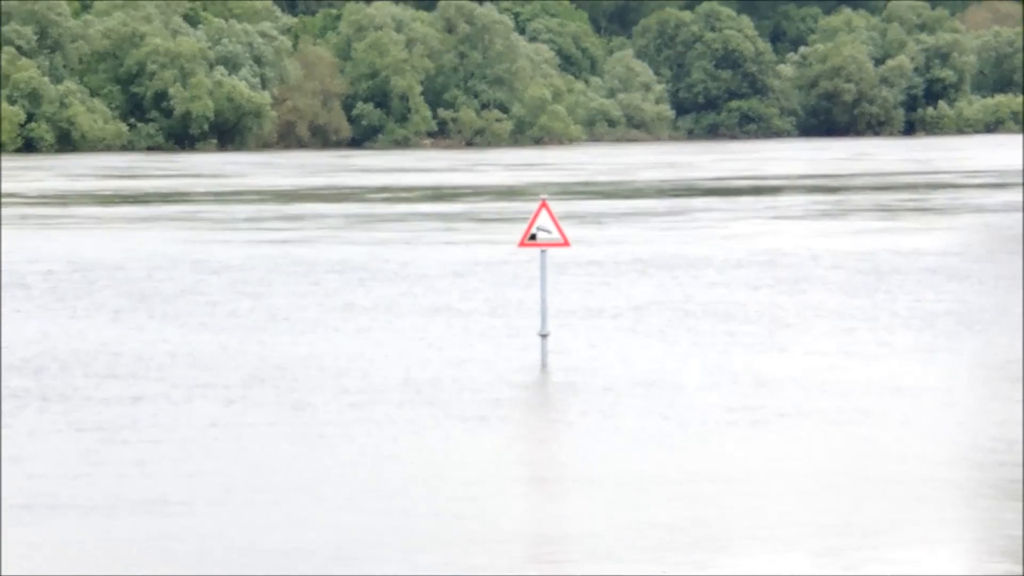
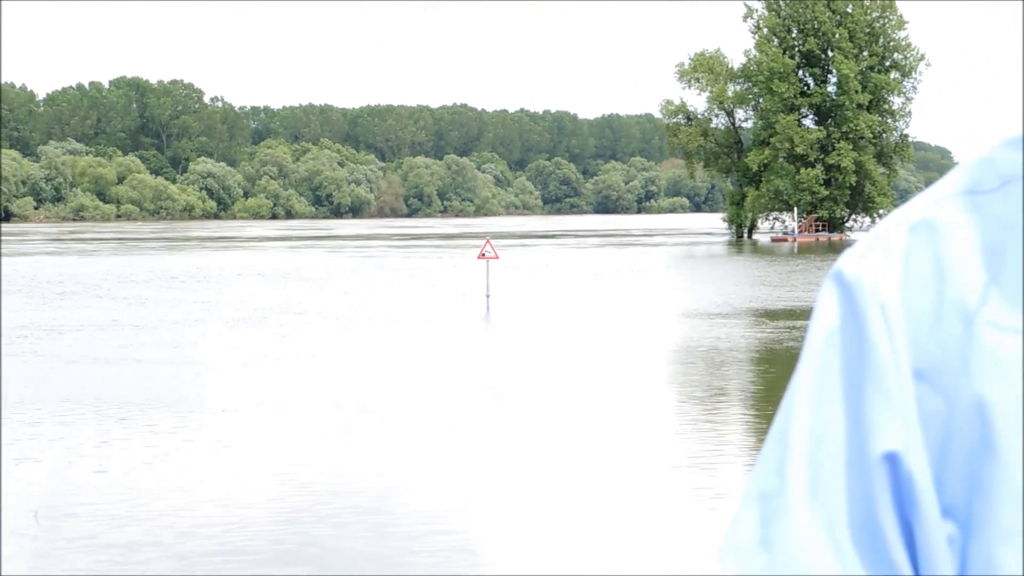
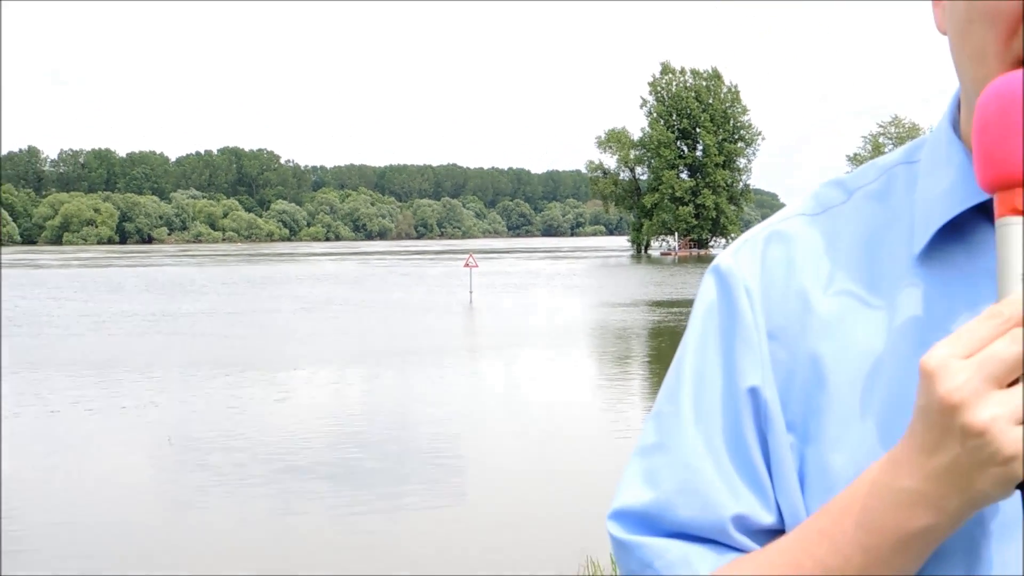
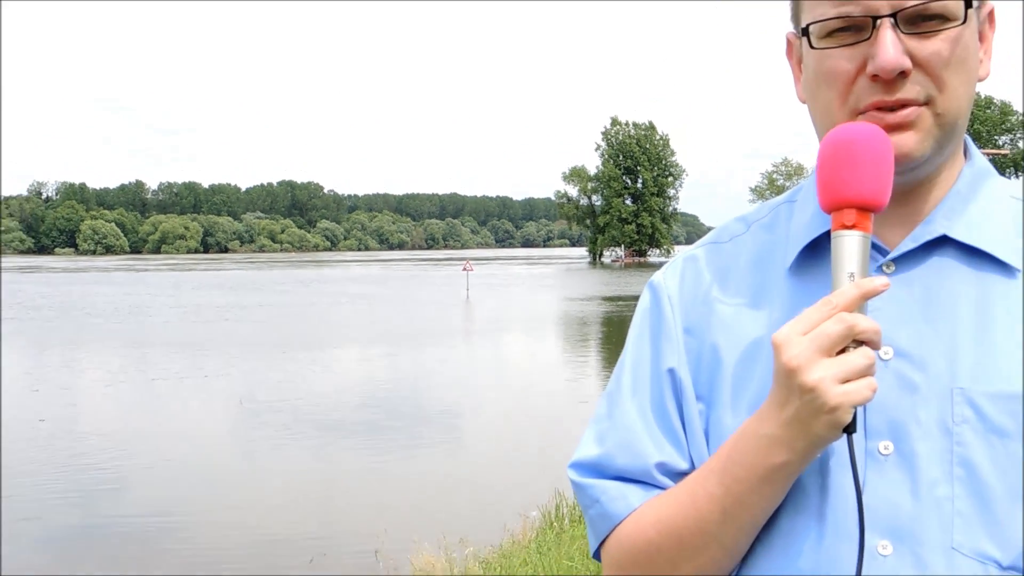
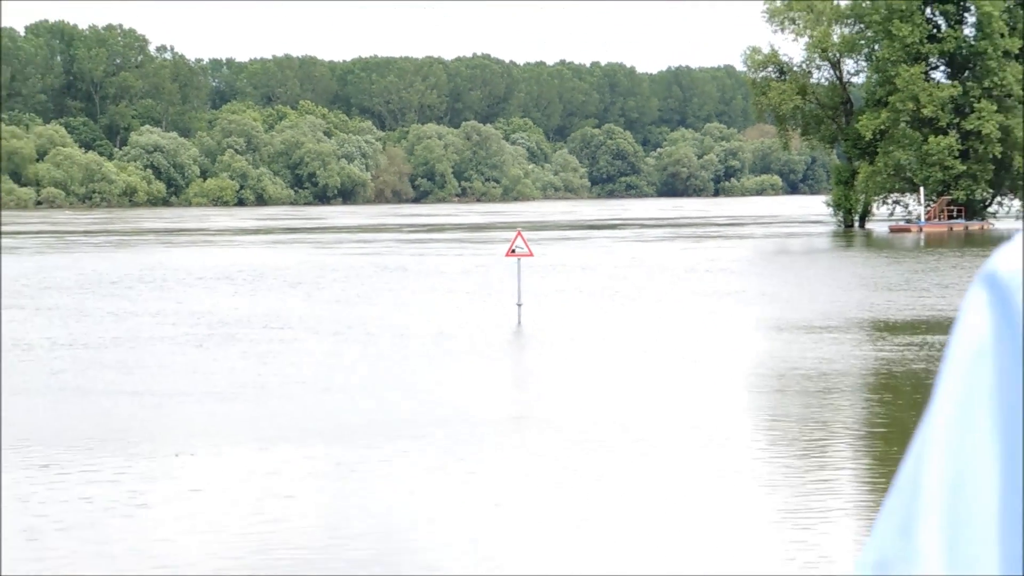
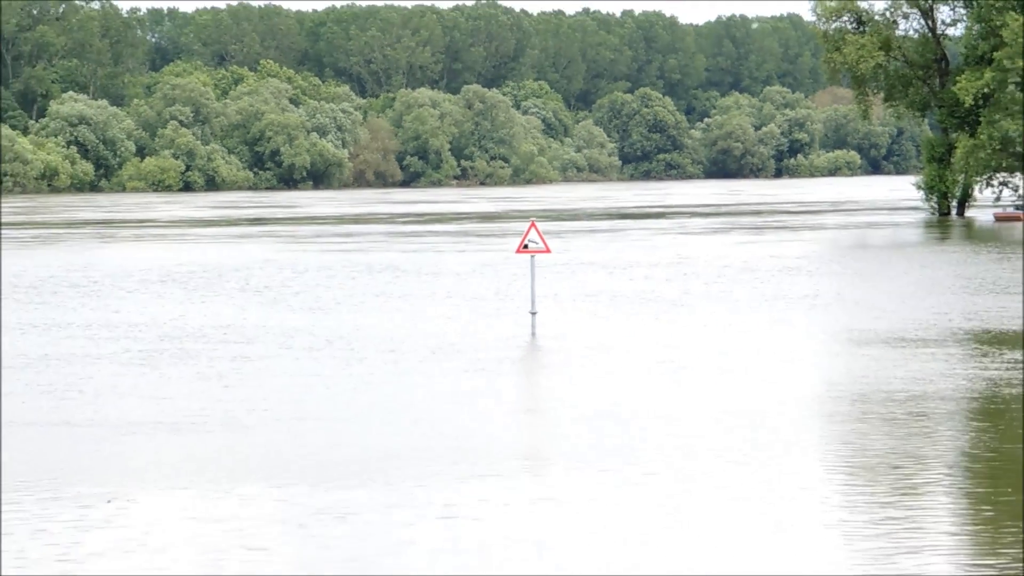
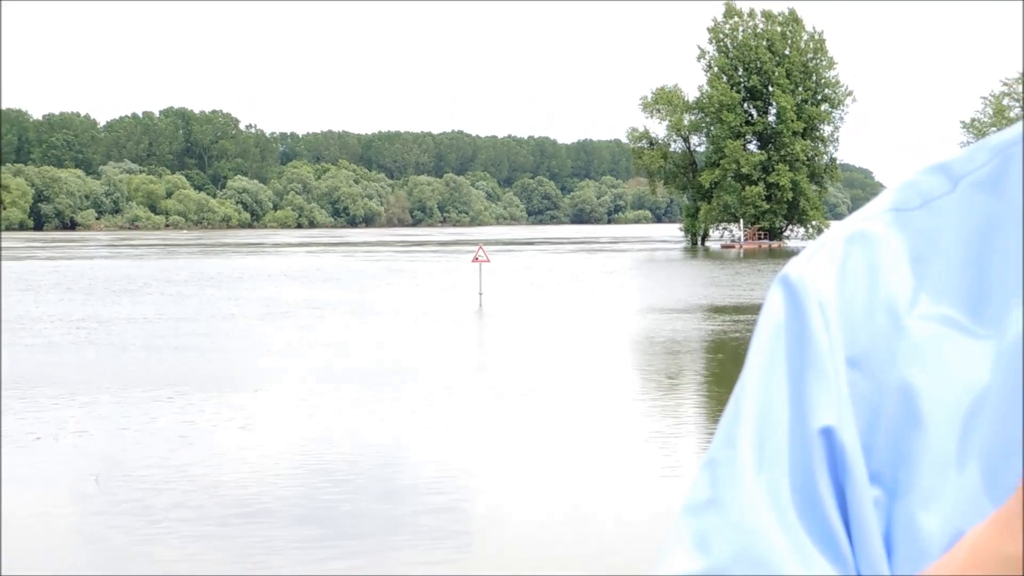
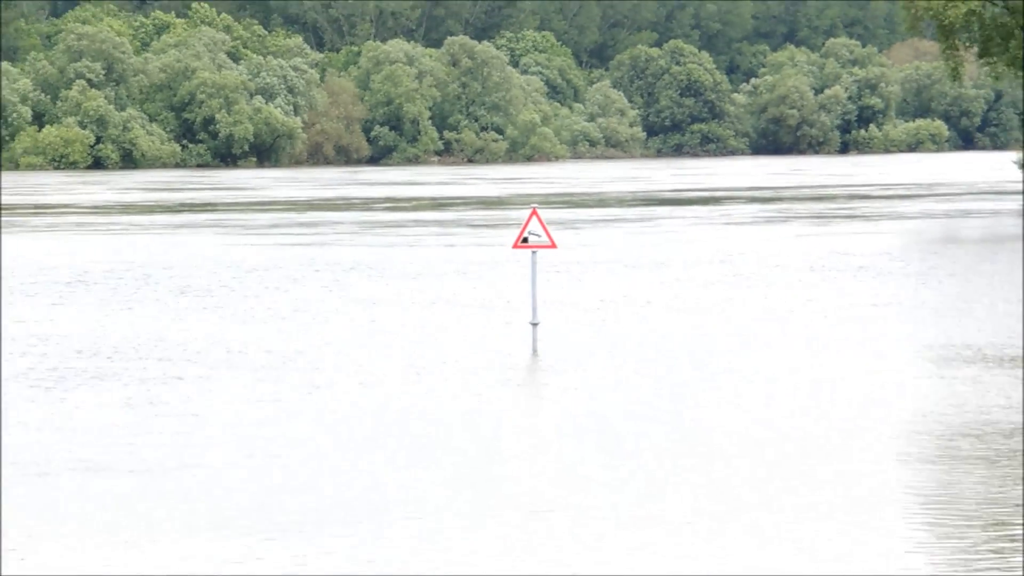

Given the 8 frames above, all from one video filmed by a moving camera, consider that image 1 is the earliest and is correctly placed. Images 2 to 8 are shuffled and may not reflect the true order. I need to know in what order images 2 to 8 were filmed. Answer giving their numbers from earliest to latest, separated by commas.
8, 6, 5, 2, 7, 3, 4
